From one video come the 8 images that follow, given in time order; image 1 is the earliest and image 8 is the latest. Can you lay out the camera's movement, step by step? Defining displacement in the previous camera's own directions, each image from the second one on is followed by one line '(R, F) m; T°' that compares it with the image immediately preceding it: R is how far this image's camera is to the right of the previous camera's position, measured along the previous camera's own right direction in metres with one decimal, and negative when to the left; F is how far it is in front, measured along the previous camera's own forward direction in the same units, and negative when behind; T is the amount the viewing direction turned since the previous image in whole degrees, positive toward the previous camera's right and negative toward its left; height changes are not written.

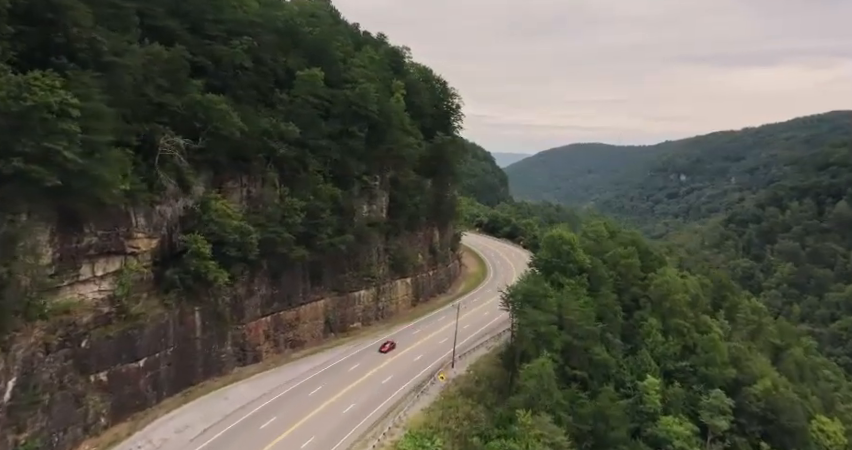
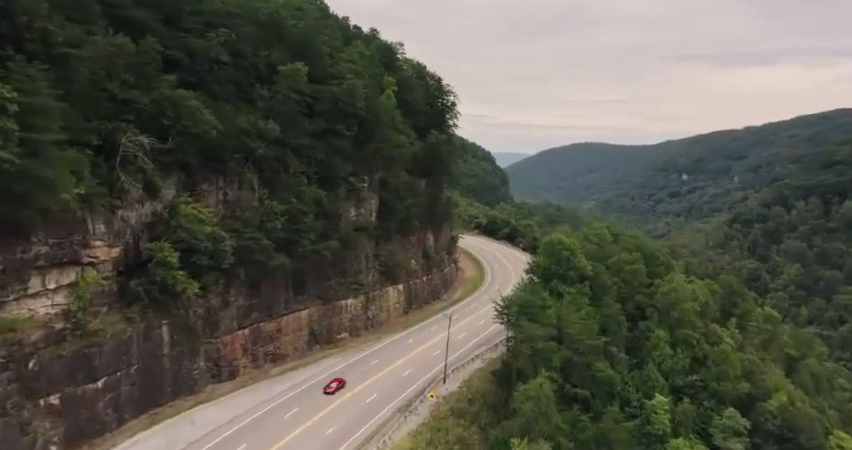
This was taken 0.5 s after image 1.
(+0.7, +3.0) m; 0°
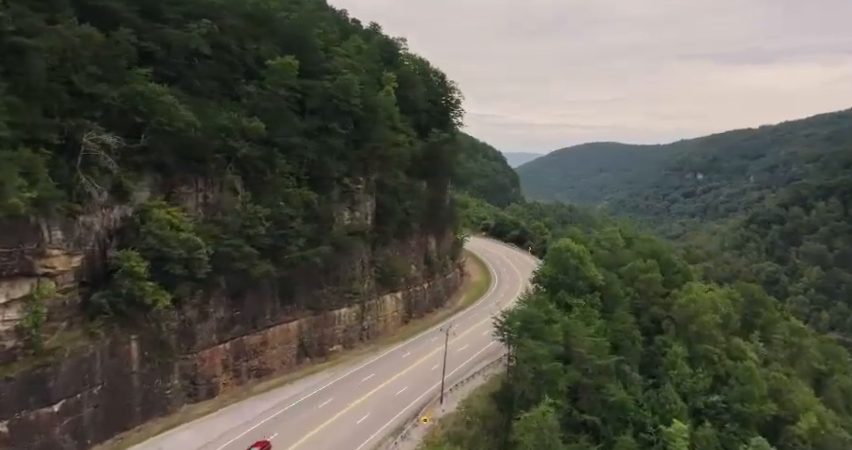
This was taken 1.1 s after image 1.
(+0.9, +3.1) m; -1°
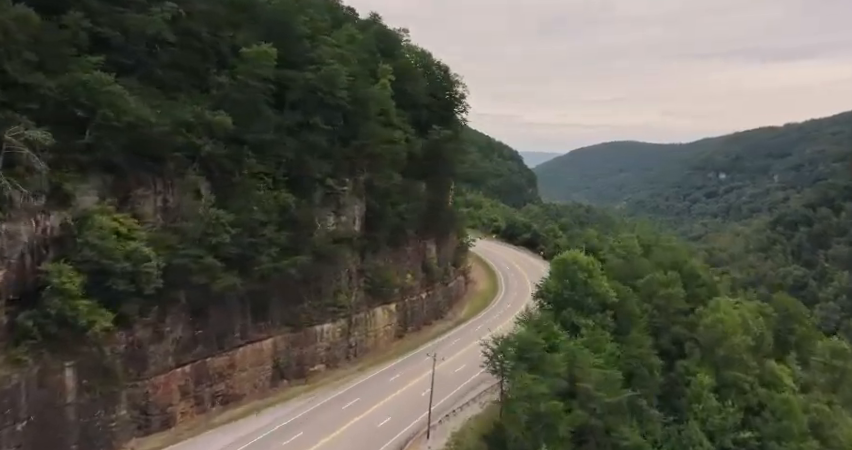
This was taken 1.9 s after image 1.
(+1.5, +4.5) m; -2°
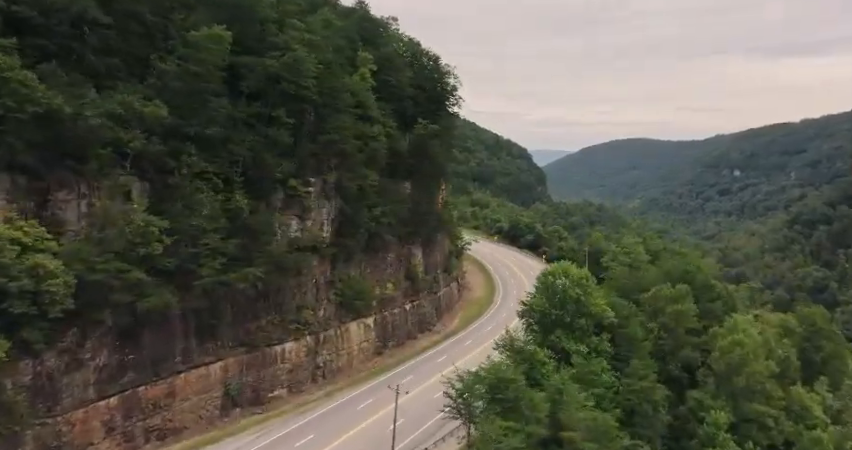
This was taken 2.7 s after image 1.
(+1.9, +4.7) m; -1°
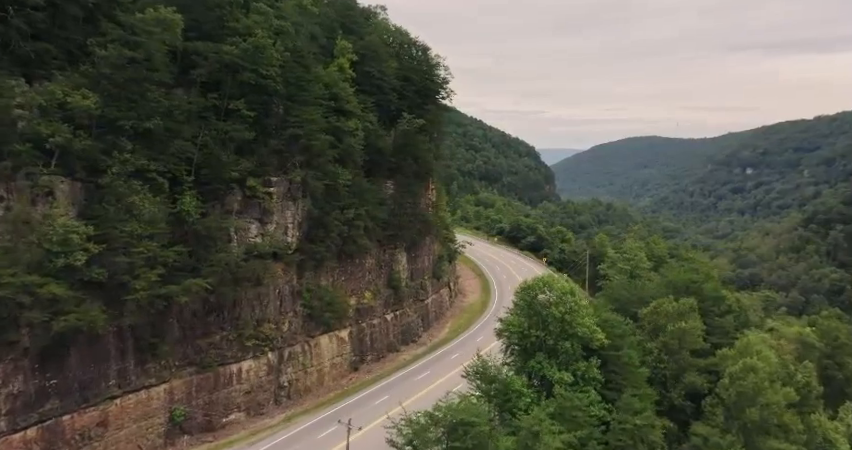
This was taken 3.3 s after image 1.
(+1.7, +3.7) m; -1°
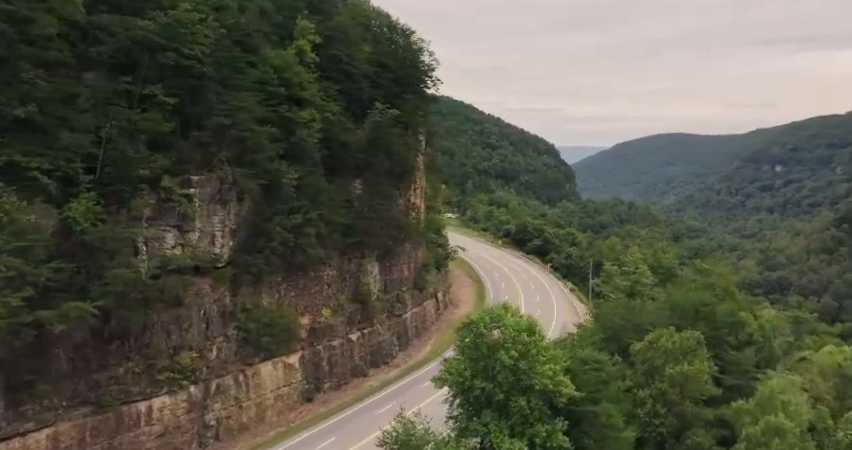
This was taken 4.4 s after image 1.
(+2.9, +5.6) m; -2°
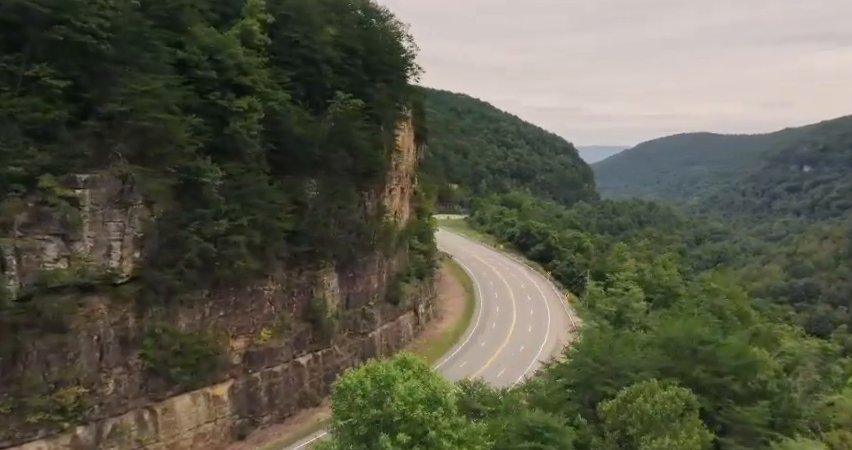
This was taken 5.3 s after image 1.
(+2.8, +5.0) m; -2°
